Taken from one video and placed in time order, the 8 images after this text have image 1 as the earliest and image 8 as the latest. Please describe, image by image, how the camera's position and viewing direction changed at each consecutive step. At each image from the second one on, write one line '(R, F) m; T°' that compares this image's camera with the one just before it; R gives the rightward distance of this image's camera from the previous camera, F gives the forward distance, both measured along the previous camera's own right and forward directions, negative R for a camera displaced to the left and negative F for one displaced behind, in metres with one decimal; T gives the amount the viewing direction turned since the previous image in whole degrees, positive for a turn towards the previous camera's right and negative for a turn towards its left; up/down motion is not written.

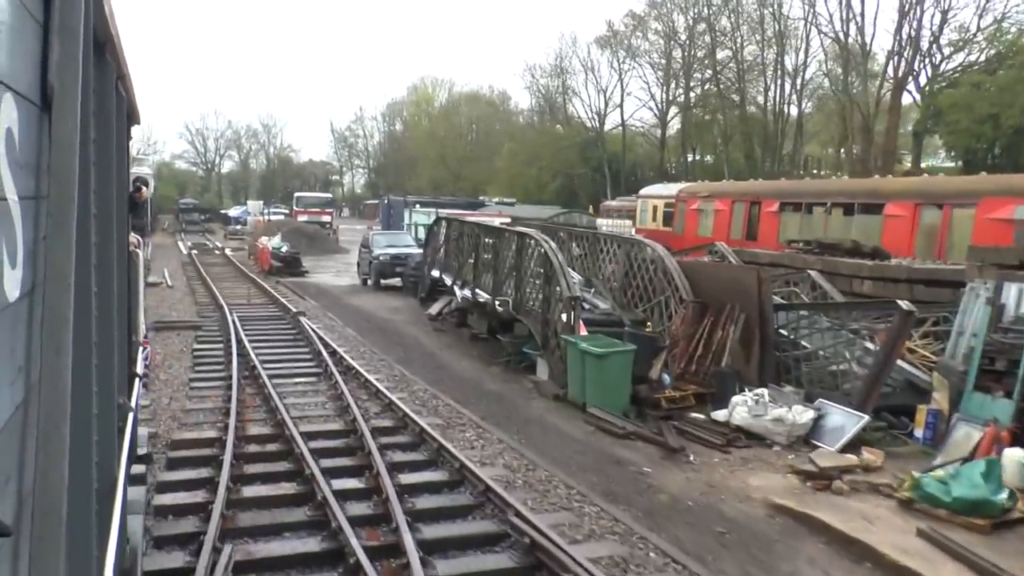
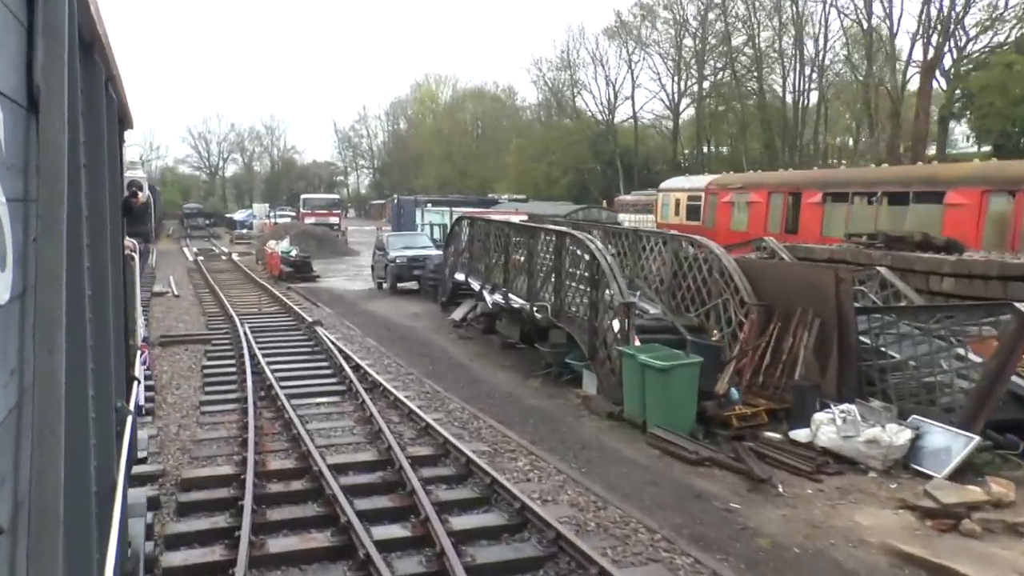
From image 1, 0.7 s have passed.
(-0.3, +1.2) m; 0°
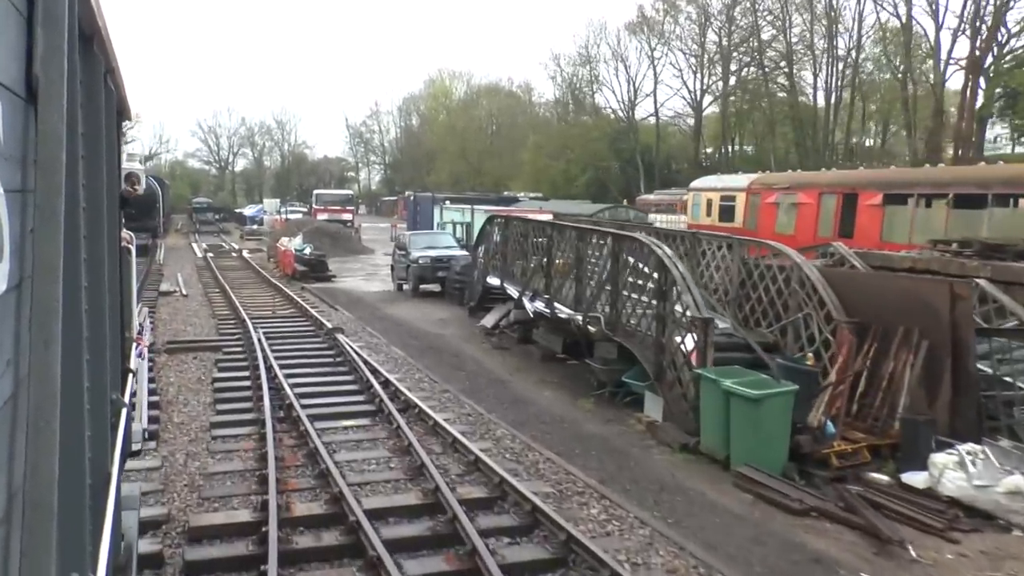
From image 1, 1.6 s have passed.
(-0.3, +1.4) m; 0°
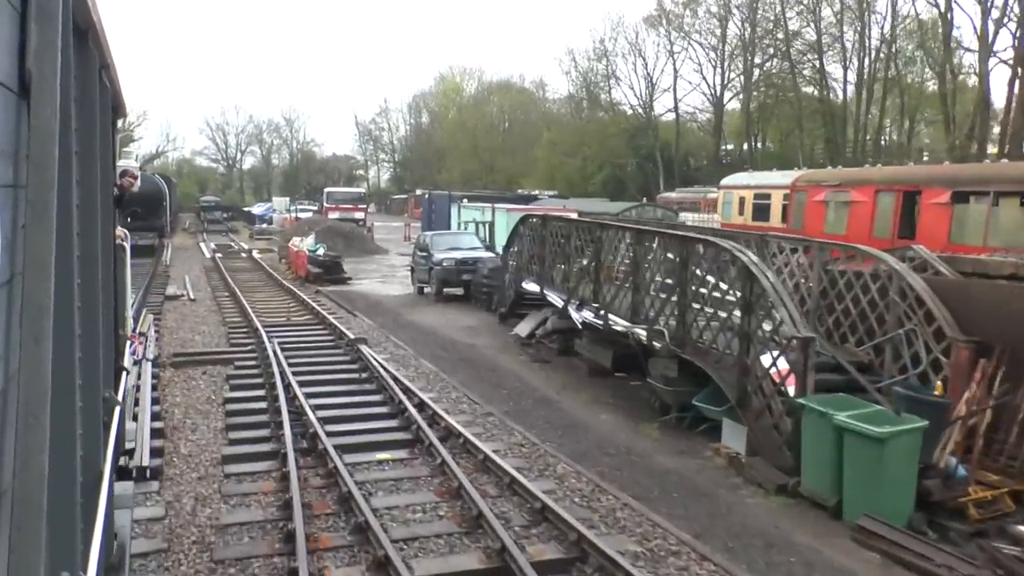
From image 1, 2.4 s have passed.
(-0.3, +1.4) m; 0°
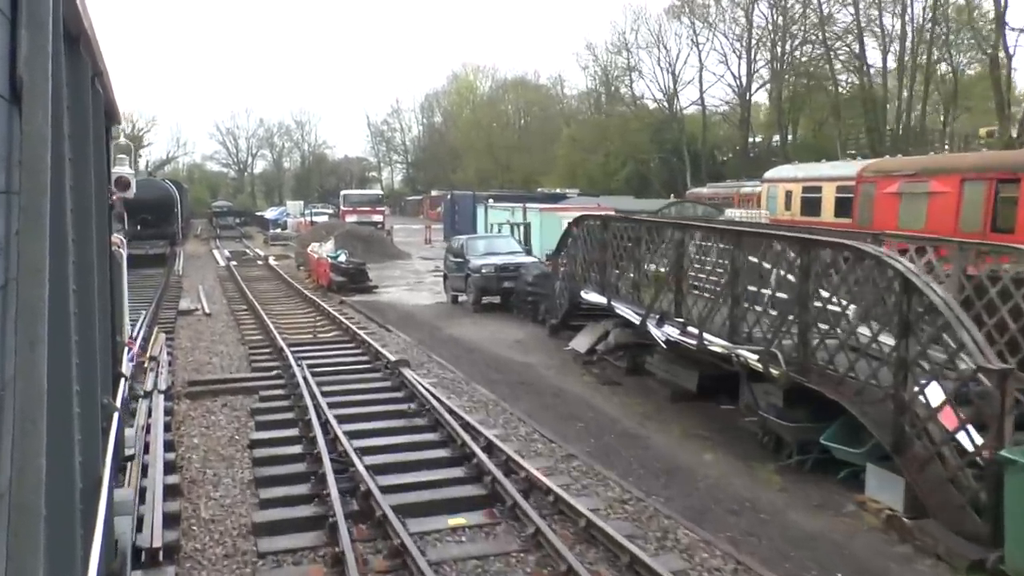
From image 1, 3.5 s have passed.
(-0.4, +1.7) m; 0°
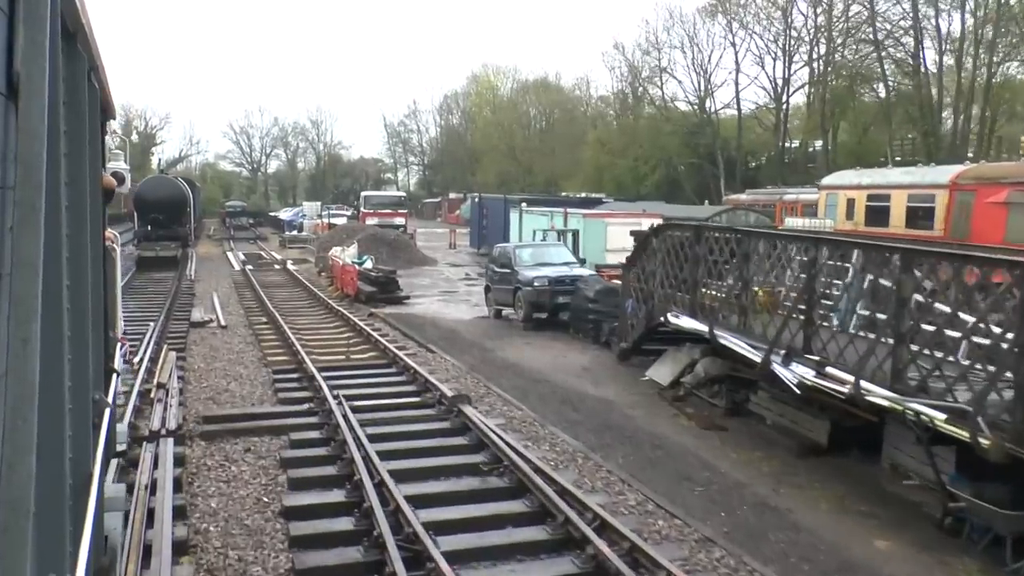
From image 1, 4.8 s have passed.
(-0.5, +2.0) m; 0°
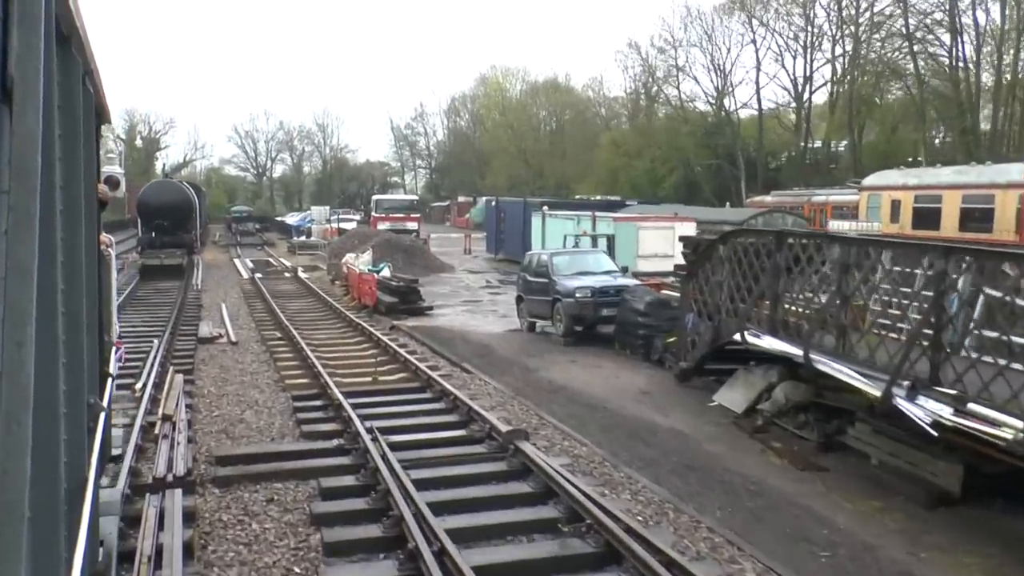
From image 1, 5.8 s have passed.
(-0.4, +1.4) m; 0°
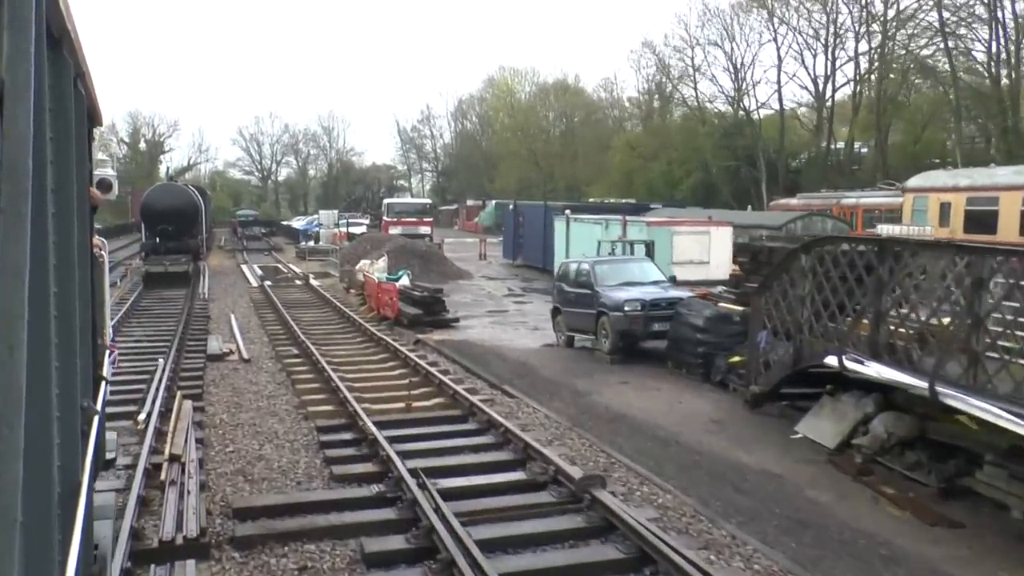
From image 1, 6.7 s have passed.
(-0.4, +1.3) m; 0°
